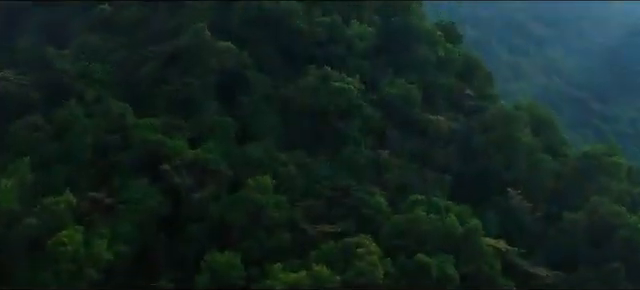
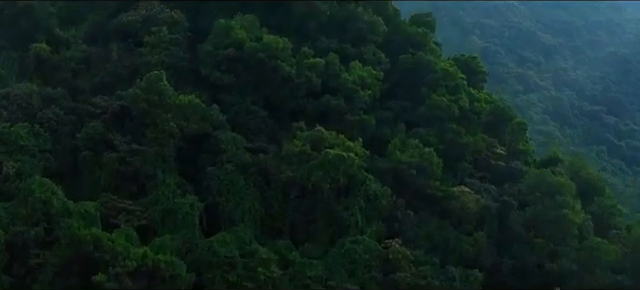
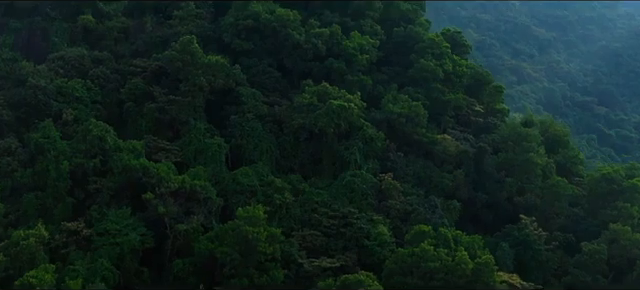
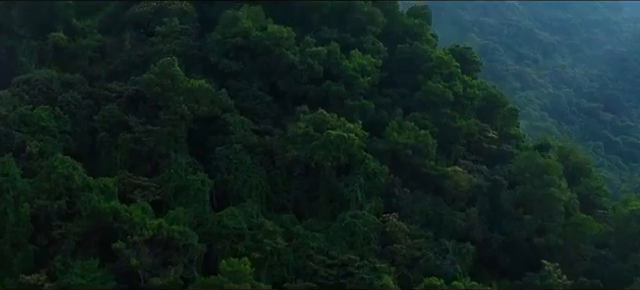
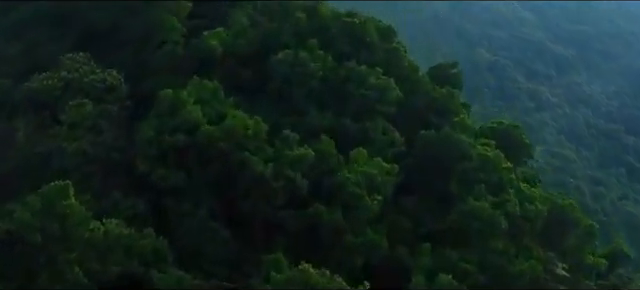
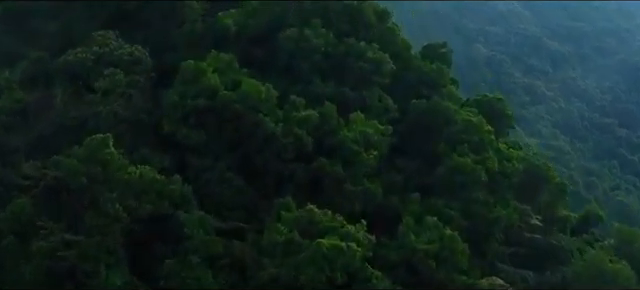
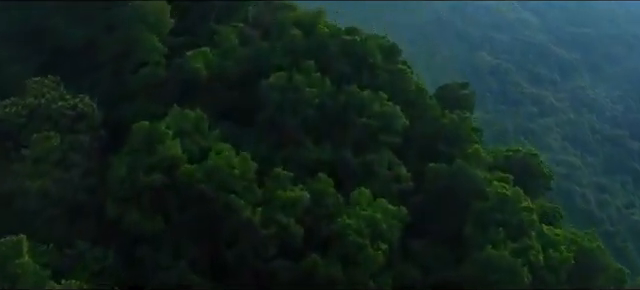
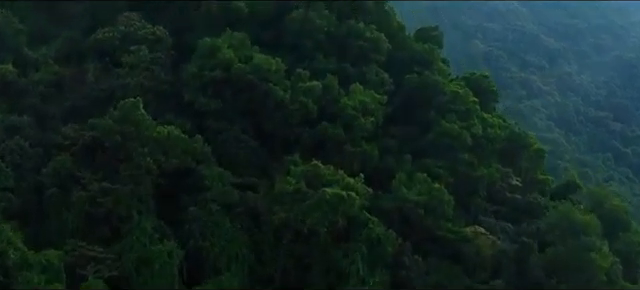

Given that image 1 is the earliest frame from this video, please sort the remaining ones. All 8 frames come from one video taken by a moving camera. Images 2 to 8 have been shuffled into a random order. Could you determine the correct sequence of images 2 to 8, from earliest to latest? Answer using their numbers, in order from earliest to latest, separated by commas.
3, 4, 2, 8, 6, 5, 7
